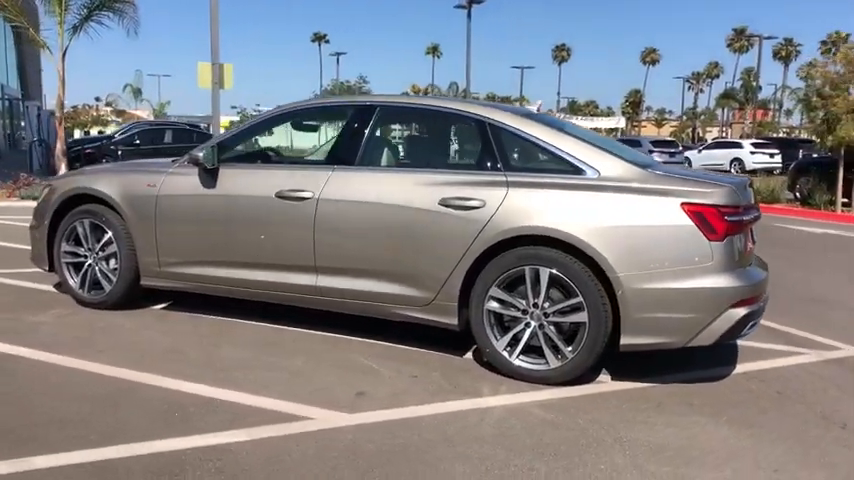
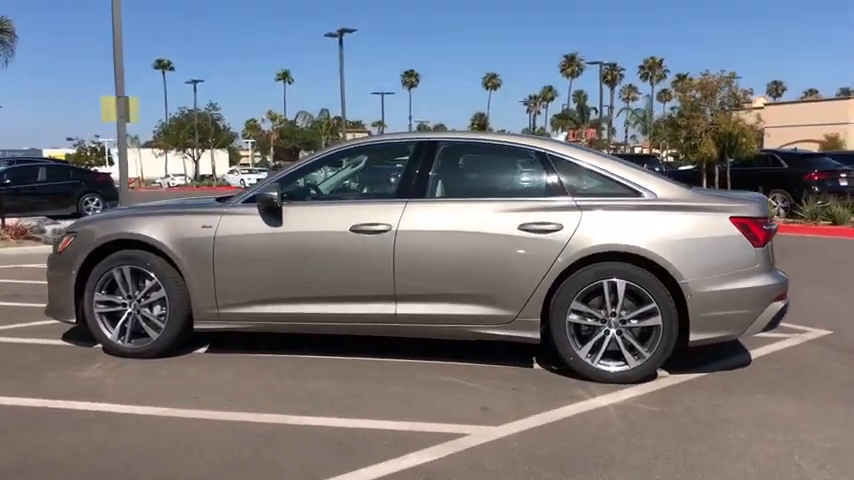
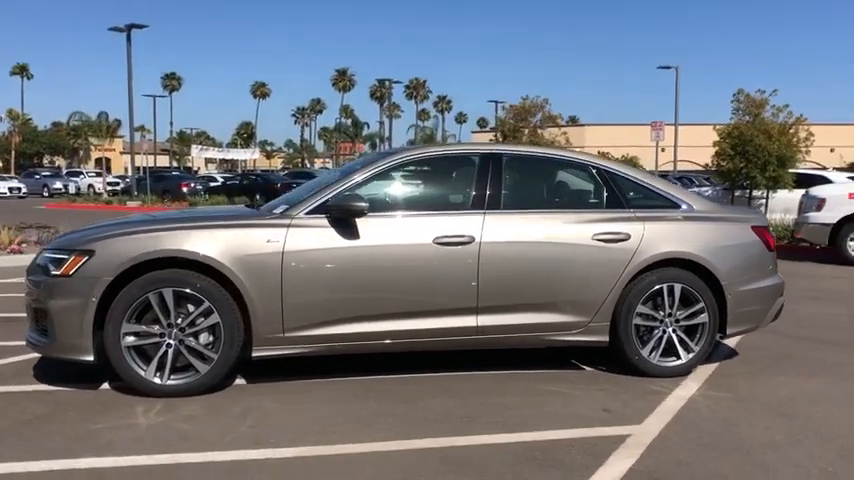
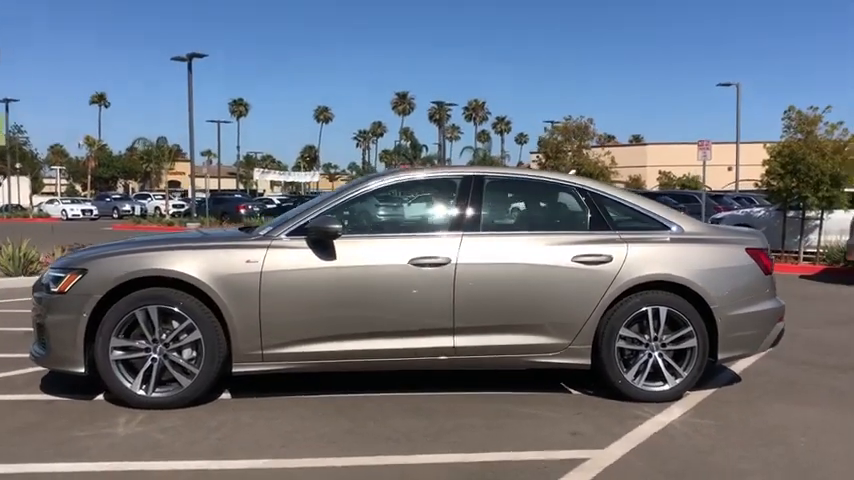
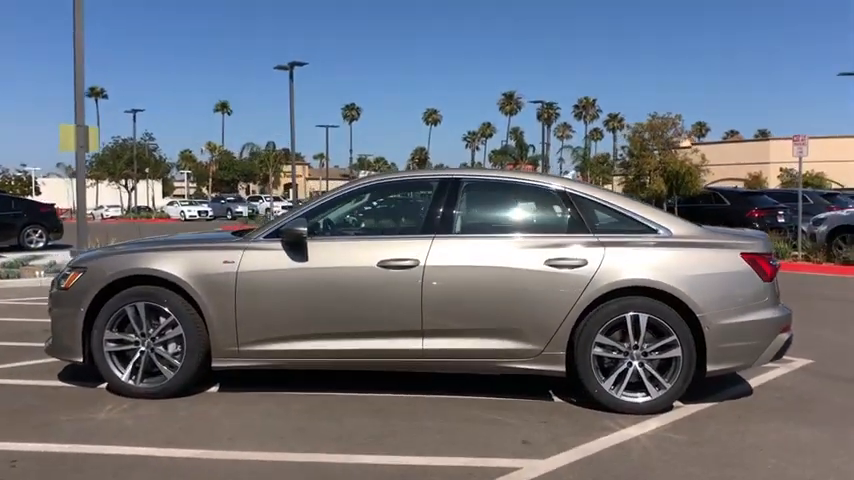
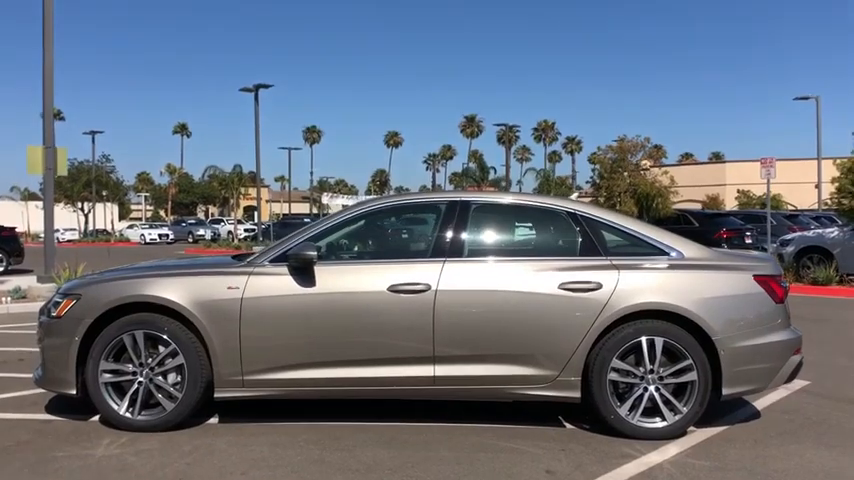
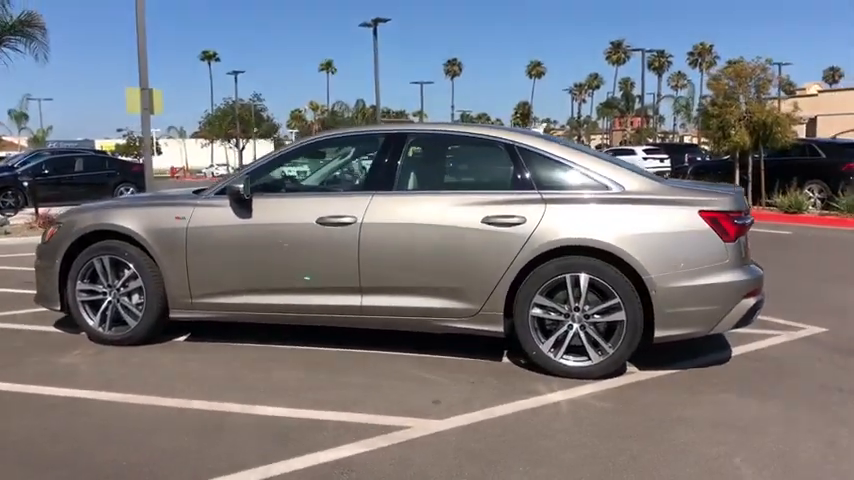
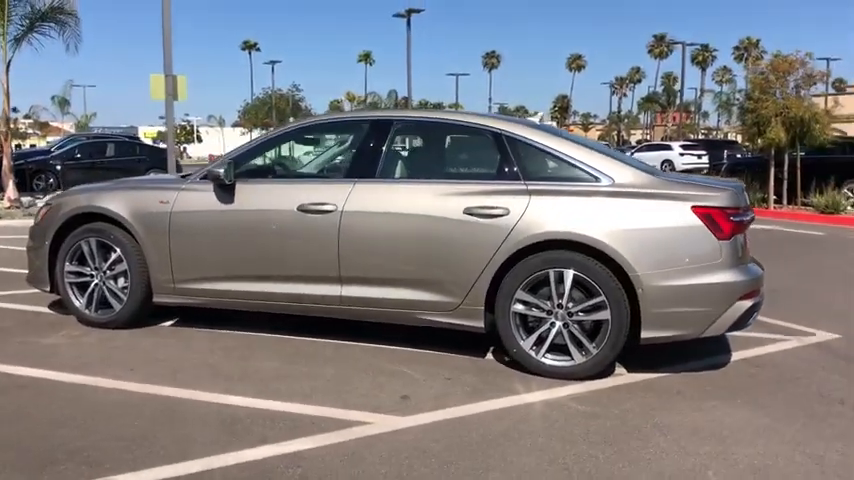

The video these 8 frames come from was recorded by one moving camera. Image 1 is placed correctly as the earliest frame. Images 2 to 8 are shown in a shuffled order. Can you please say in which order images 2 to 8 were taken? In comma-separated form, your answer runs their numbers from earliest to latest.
8, 7, 2, 5, 6, 4, 3
